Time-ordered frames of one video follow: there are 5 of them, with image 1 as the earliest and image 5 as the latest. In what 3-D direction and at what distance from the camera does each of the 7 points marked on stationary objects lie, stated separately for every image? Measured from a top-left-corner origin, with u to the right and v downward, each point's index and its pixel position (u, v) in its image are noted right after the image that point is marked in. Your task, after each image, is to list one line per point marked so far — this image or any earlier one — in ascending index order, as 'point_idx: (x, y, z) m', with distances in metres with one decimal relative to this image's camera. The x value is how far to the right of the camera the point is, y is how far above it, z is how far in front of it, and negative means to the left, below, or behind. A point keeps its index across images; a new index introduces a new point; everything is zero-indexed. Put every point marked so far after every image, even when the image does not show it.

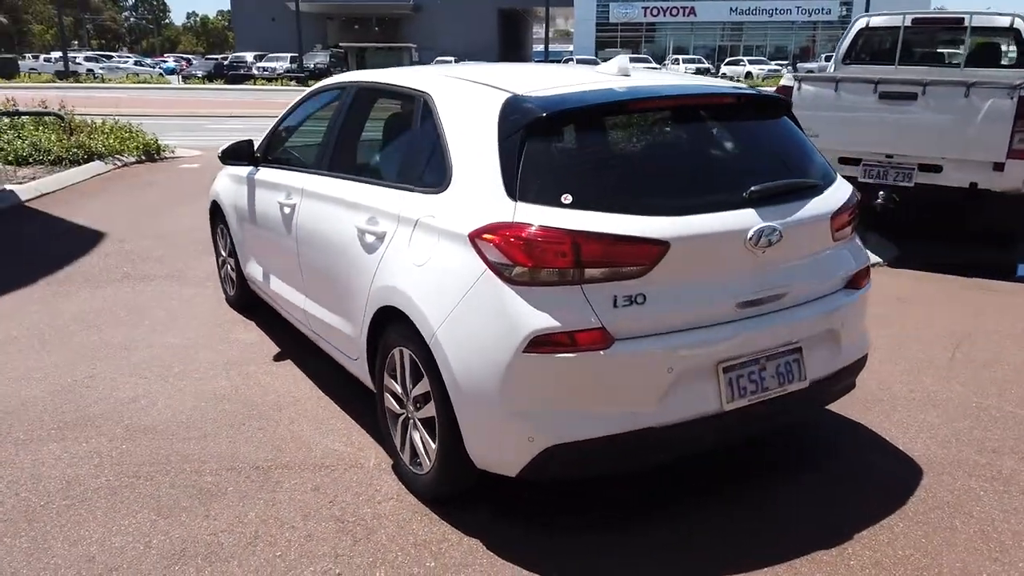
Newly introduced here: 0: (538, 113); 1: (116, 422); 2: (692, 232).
0: (+0.1, +0.7, +3.2) m
1: (-2.2, -0.8, +4.4) m
2: (+0.7, +0.2, +3.1) m
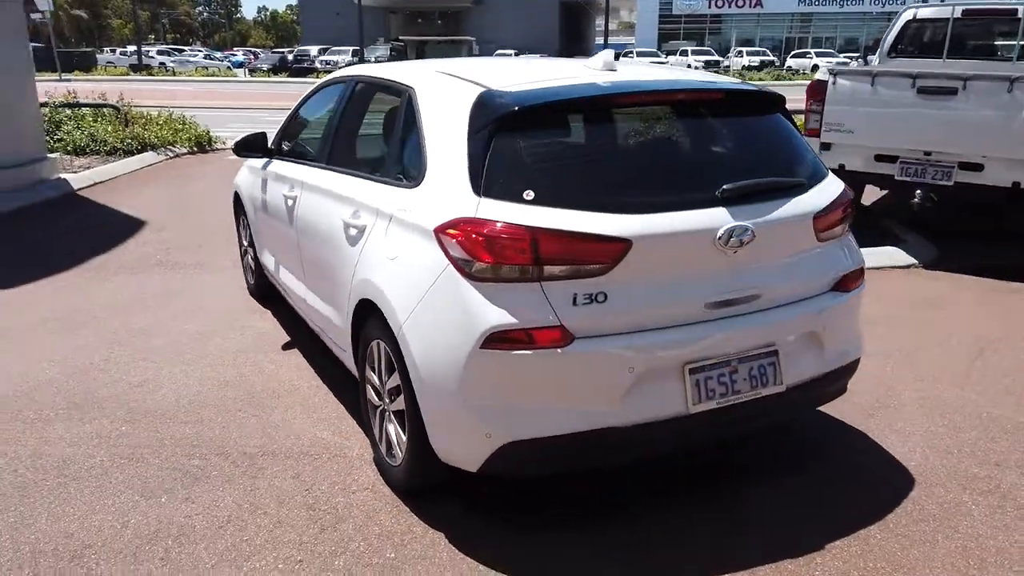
0: (0.0, +0.7, +3.2) m
1: (-2.3, -0.7, +4.6) m
2: (+0.6, +0.2, +3.0) m
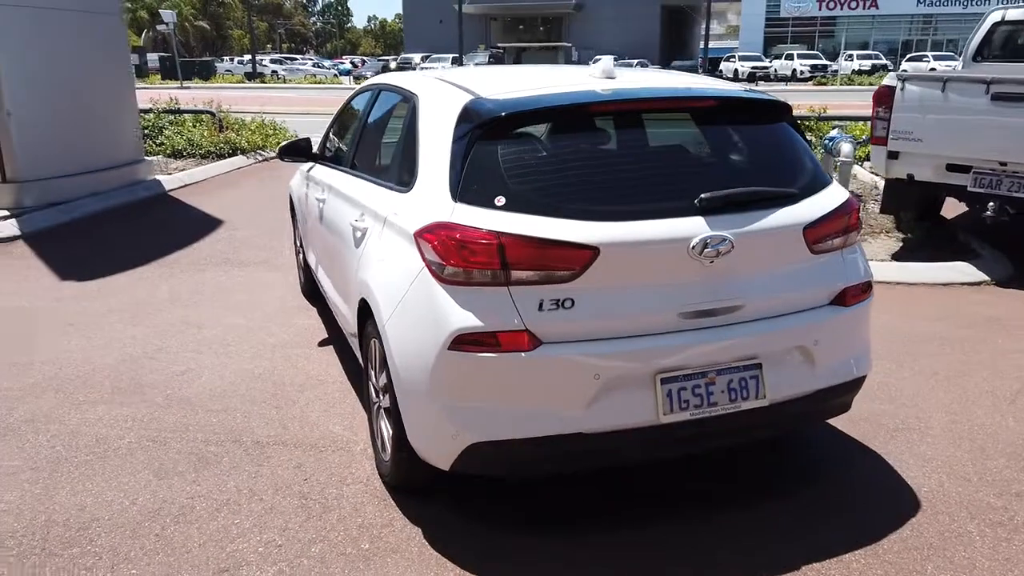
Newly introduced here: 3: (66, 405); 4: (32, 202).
0: (-0.1, +0.7, +3.3) m
1: (-2.2, -0.6, +4.9) m
2: (+0.4, +0.2, +3.0) m
3: (-2.7, -0.7, +4.7) m
4: (-6.1, +1.1, +10.0) m
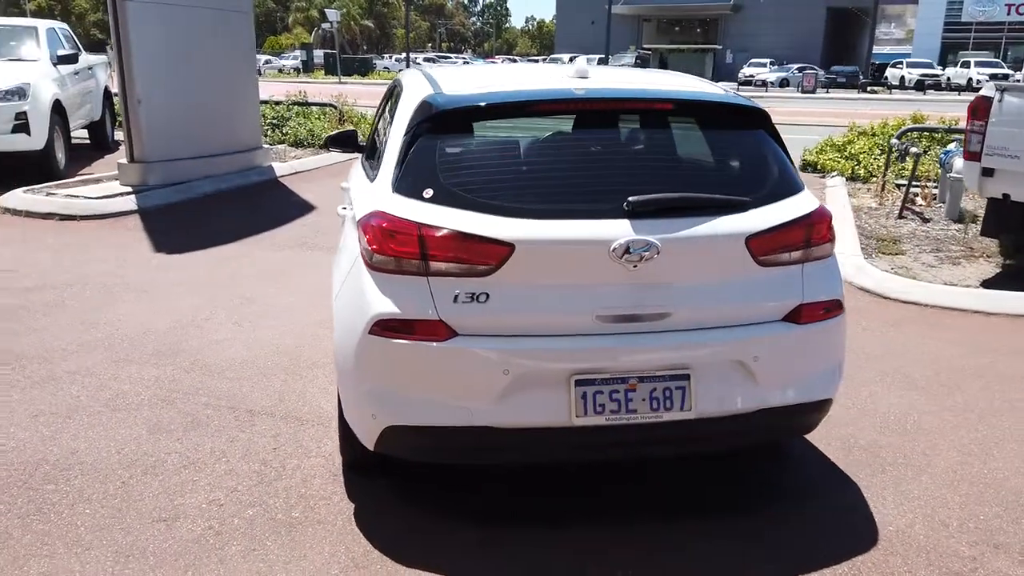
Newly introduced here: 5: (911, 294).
0: (-0.3, +0.8, +3.3) m
1: (-2.2, -0.5, +5.3) m
2: (+0.1, +0.2, +3.0) m
3: (-2.7, -0.5, +5.2) m
4: (-5.0, +1.5, +11.1) m
5: (+3.5, 0.0, +6.8) m
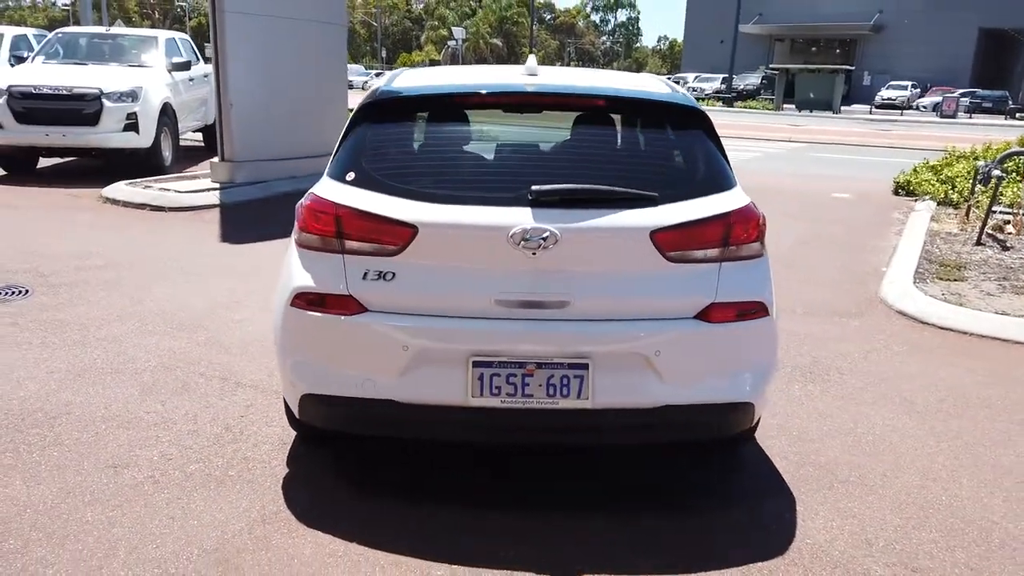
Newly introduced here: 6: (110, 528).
0: (-0.6, +0.8, +3.5) m
1: (-2.2, -0.3, +5.8) m
2: (-0.2, +0.3, +3.1) m
3: (-2.7, -0.3, +5.7) m
4: (-4.1, +1.7, +11.9) m
5: (+3.6, -0.3, +6.4) m
6: (-1.6, -1.0, +3.2) m
